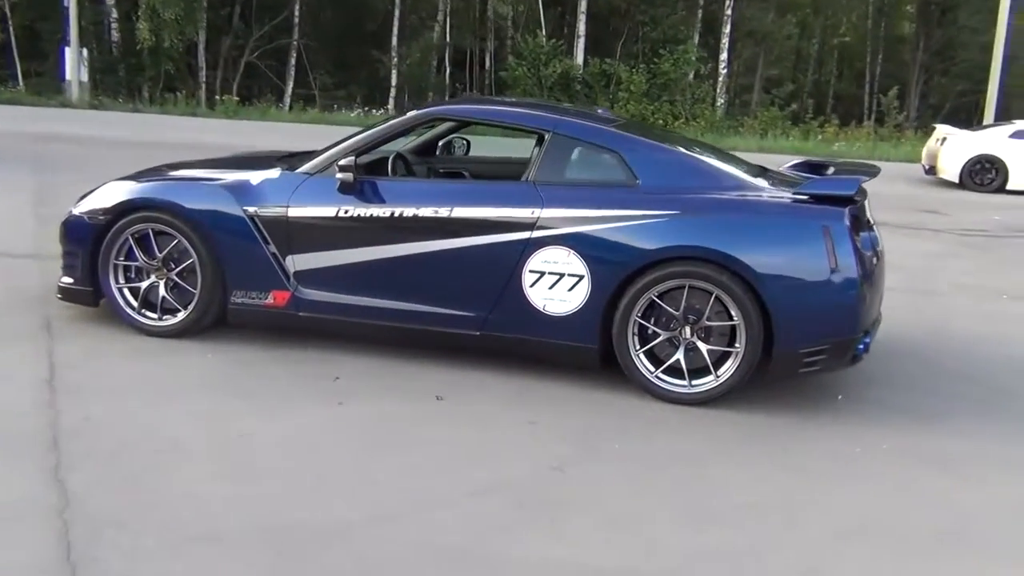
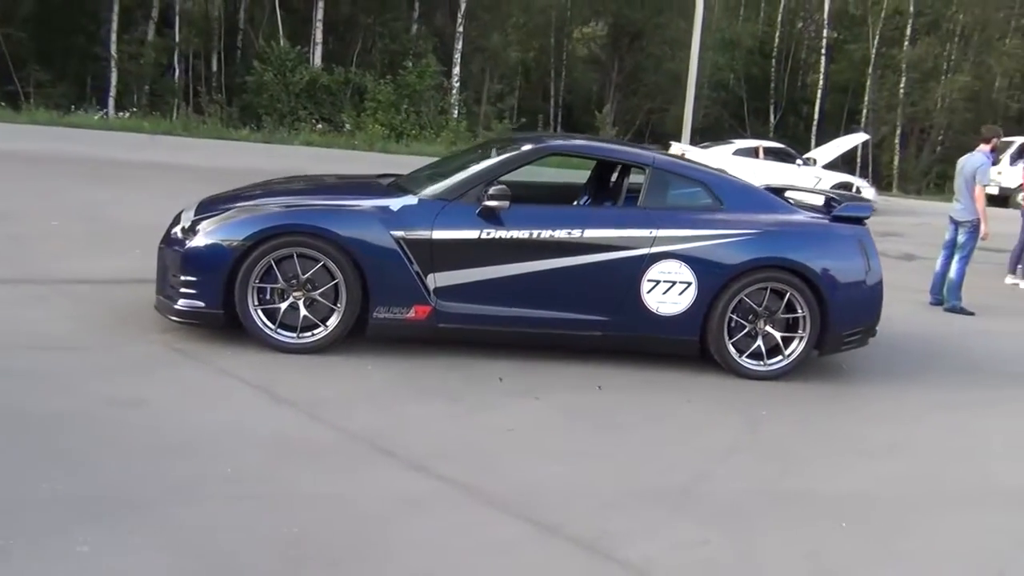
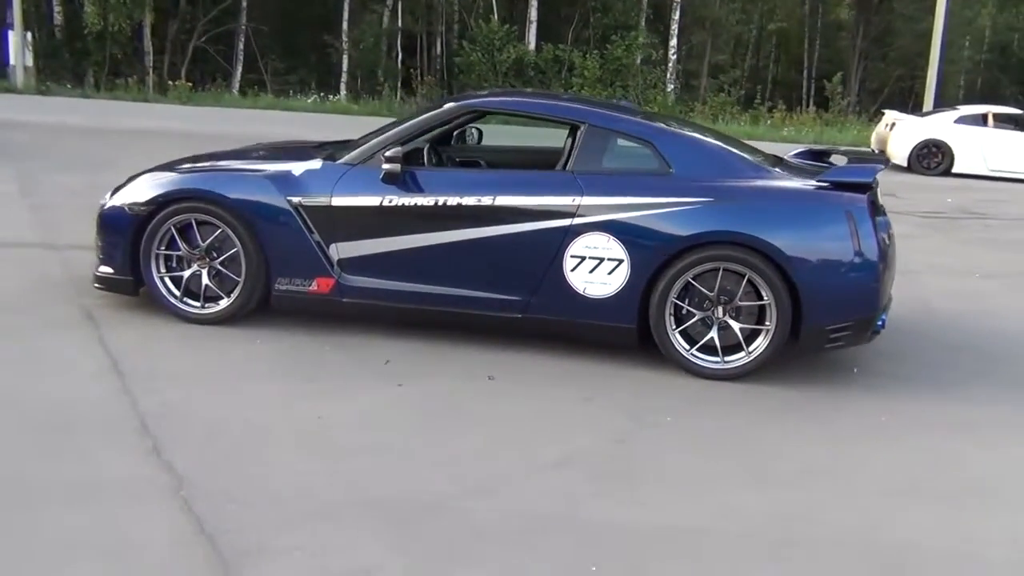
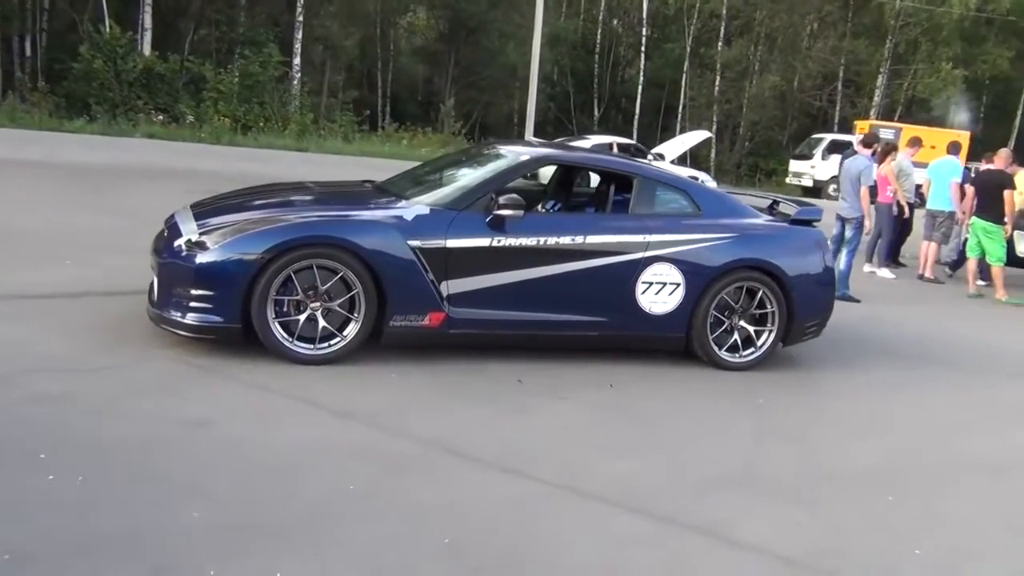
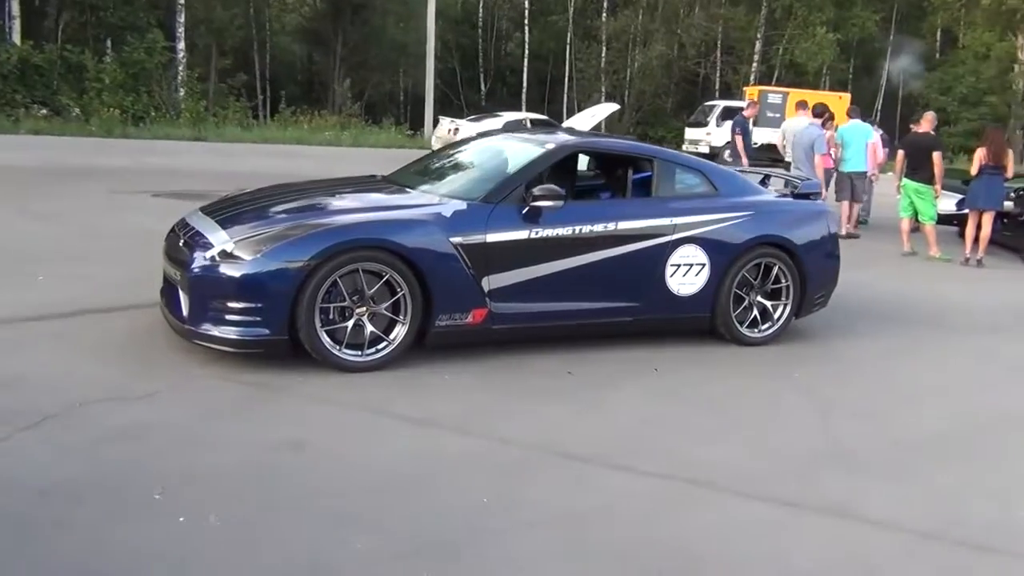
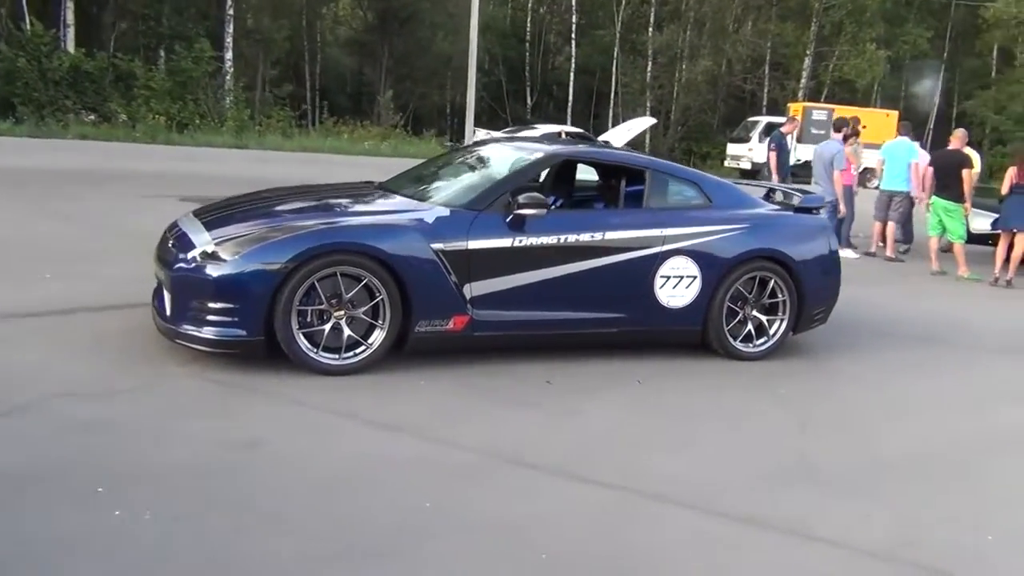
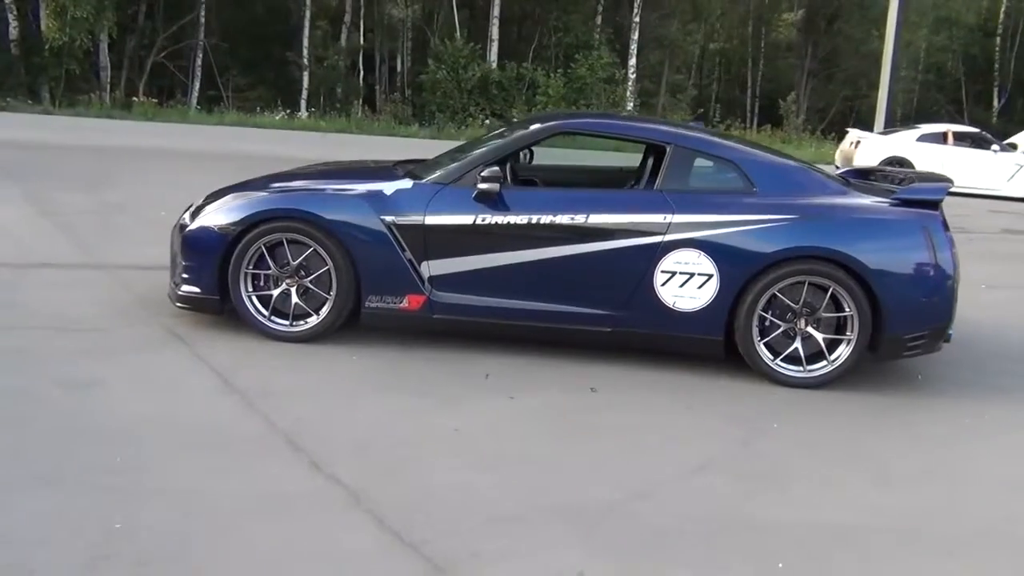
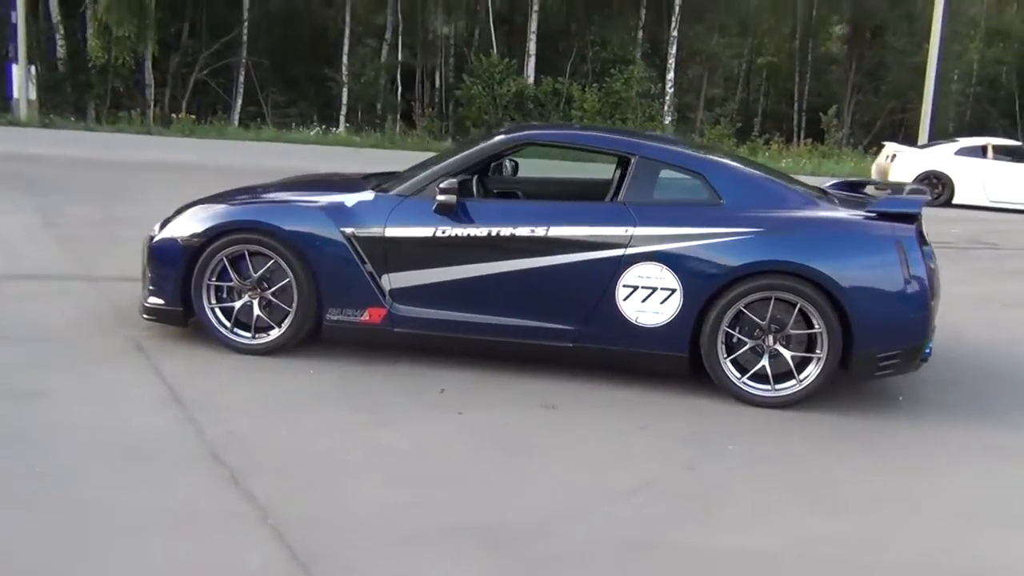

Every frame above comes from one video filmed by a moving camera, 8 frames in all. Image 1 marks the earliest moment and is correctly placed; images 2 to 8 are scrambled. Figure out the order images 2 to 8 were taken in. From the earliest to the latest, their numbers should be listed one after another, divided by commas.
3, 8, 7, 2, 4, 6, 5
